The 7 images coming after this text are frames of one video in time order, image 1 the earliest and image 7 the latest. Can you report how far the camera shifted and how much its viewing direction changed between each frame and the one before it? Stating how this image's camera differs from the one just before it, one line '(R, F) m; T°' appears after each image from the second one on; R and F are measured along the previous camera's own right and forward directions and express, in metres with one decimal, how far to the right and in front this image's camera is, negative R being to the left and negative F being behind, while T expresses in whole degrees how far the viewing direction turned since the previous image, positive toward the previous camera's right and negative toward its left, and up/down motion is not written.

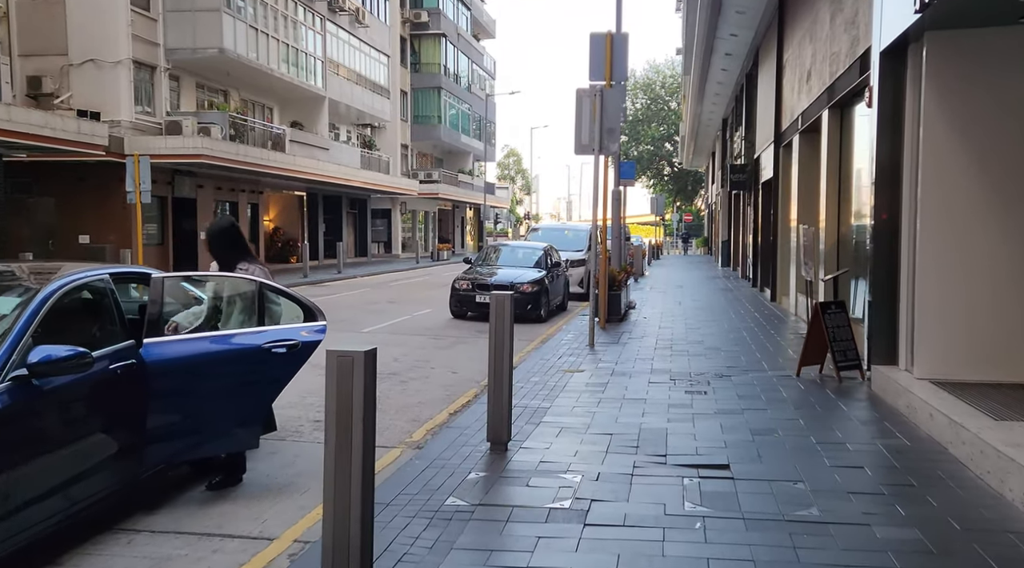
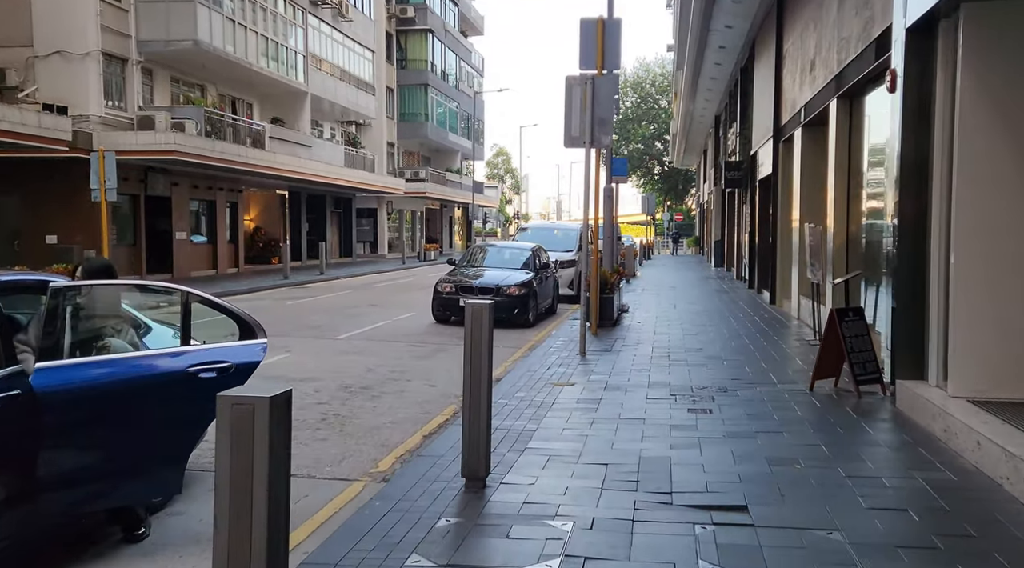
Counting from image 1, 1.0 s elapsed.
(+0.1, +0.9) m; +1°
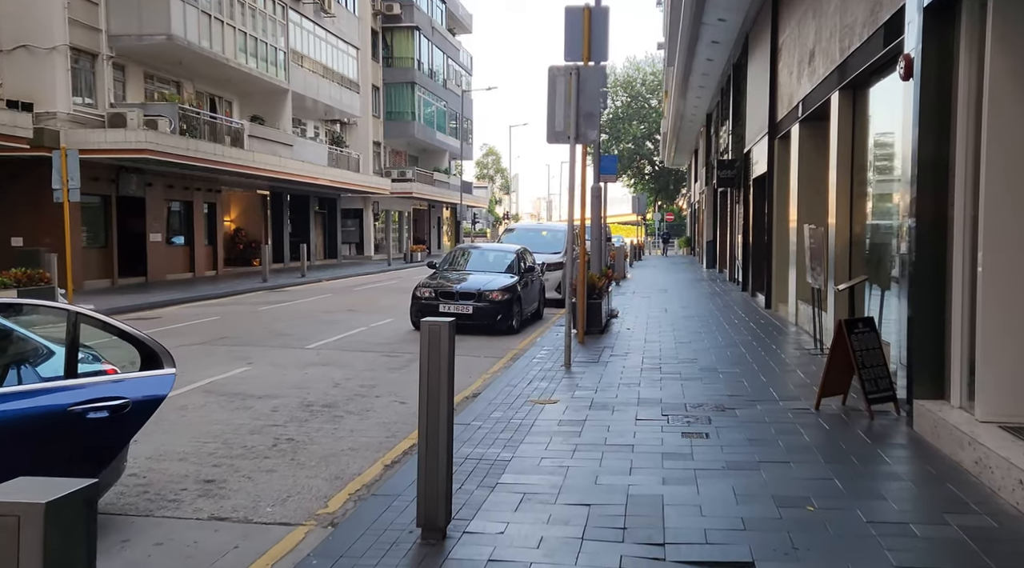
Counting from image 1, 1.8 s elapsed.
(+0.1, +0.8) m; +1°
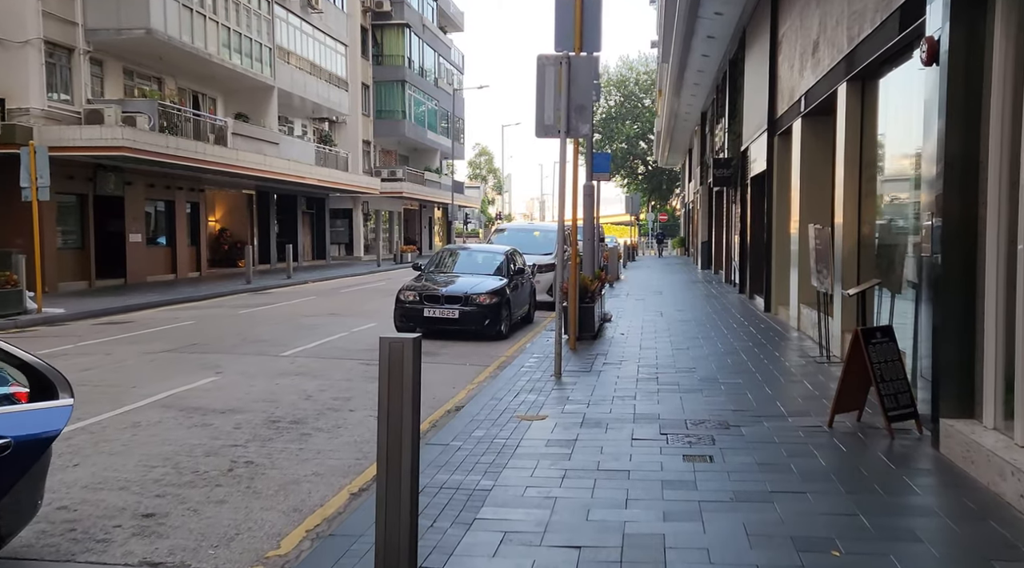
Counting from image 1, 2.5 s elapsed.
(+0.1, +0.7) m; 0°
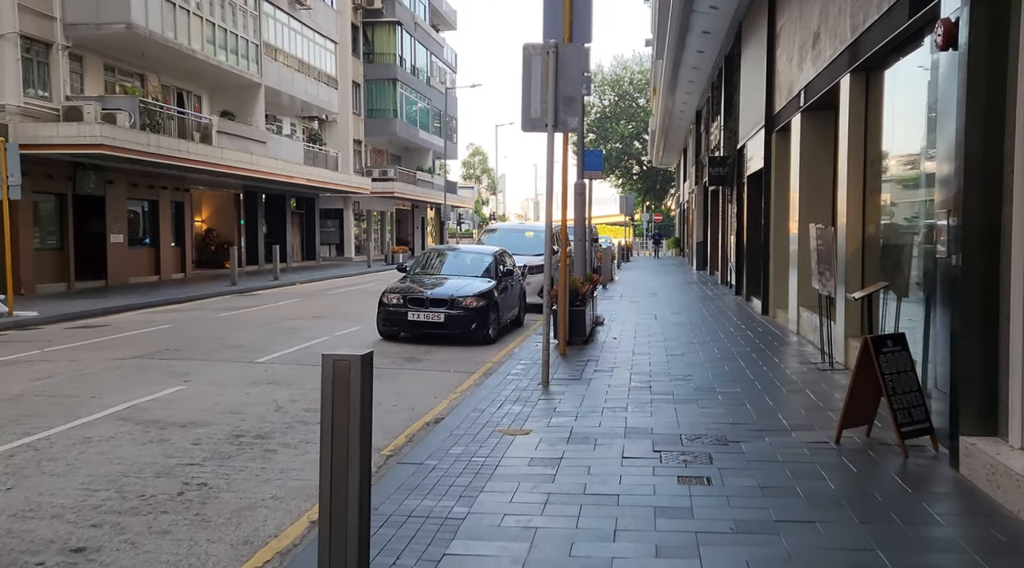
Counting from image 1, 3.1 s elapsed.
(+0.1, +0.5) m; 0°
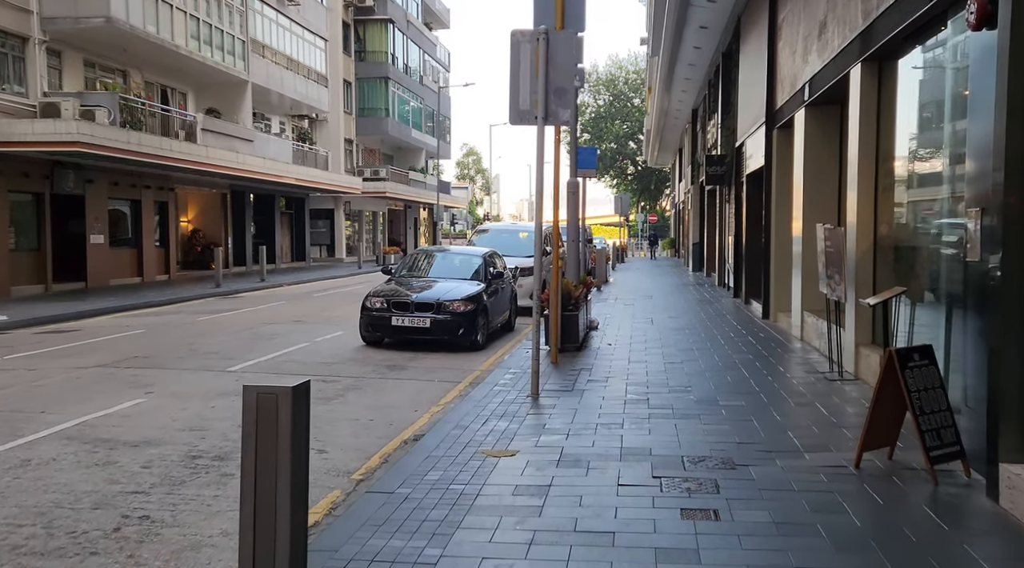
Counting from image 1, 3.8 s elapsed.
(+0.1, +0.6) m; 0°
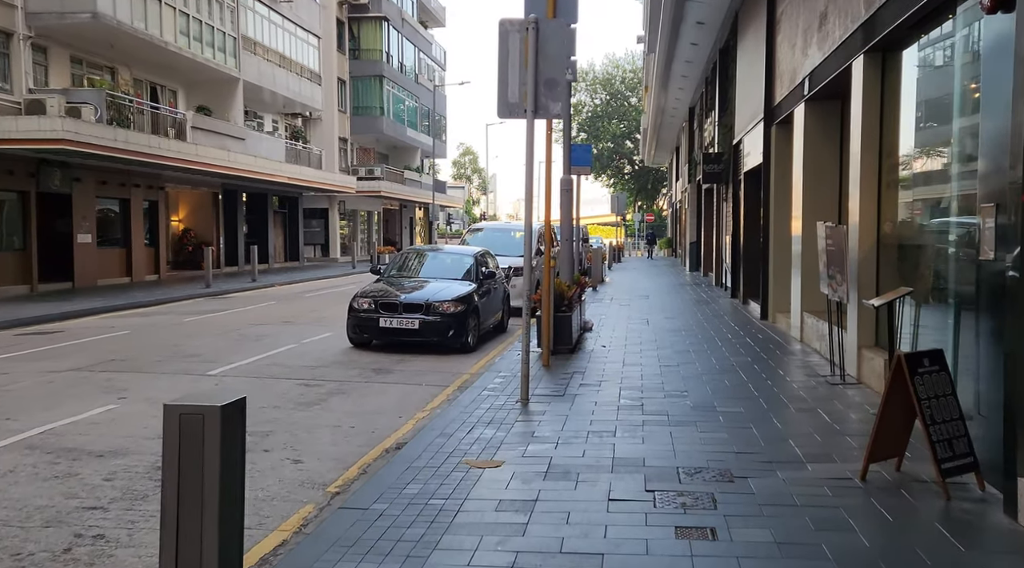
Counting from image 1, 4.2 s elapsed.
(+0.1, +0.3) m; 0°
